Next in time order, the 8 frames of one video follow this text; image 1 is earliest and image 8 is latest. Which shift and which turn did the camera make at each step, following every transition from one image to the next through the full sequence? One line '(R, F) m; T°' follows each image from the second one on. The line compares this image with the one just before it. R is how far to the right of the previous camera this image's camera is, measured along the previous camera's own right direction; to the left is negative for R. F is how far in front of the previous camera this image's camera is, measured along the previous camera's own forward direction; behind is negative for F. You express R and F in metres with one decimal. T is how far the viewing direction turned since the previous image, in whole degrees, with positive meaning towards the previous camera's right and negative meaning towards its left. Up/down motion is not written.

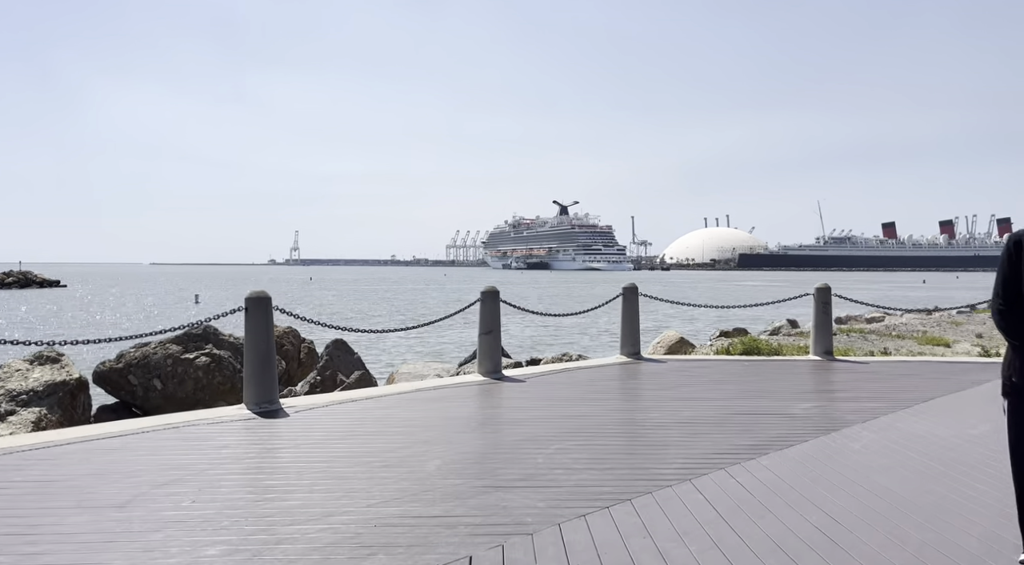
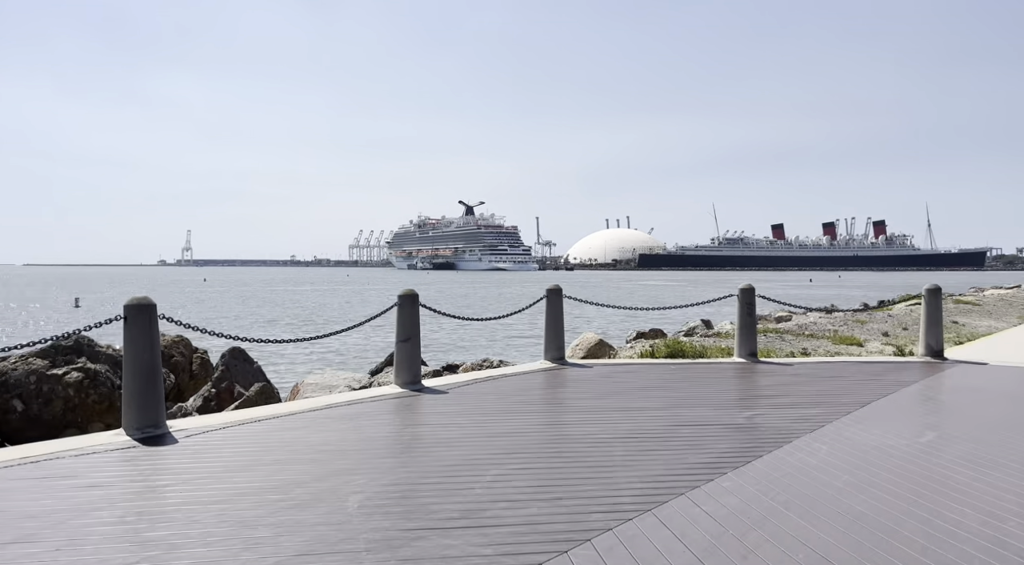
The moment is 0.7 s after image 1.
(-0.2, +0.8) m; +7°
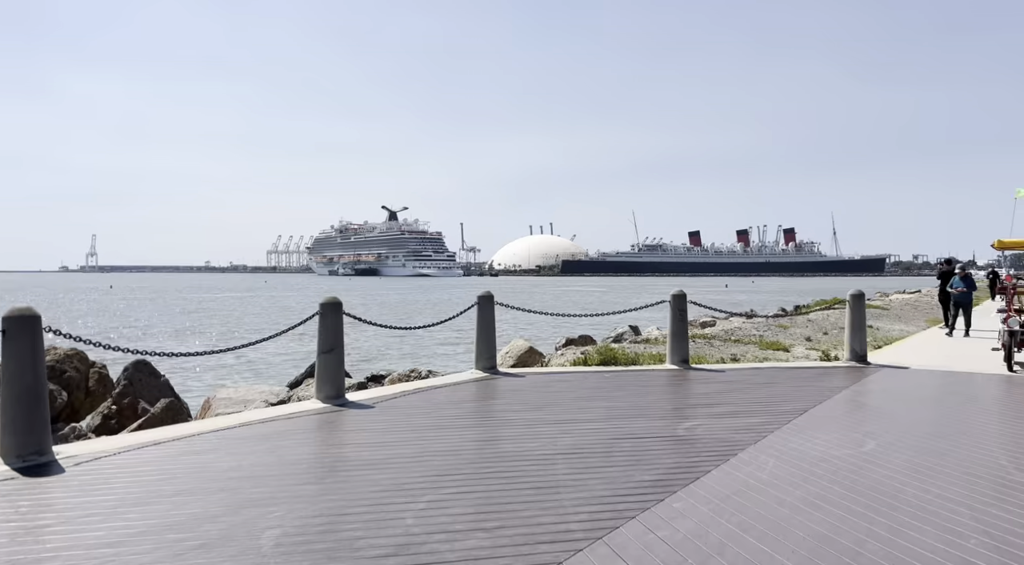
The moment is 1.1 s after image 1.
(-0.1, +0.5) m; +5°
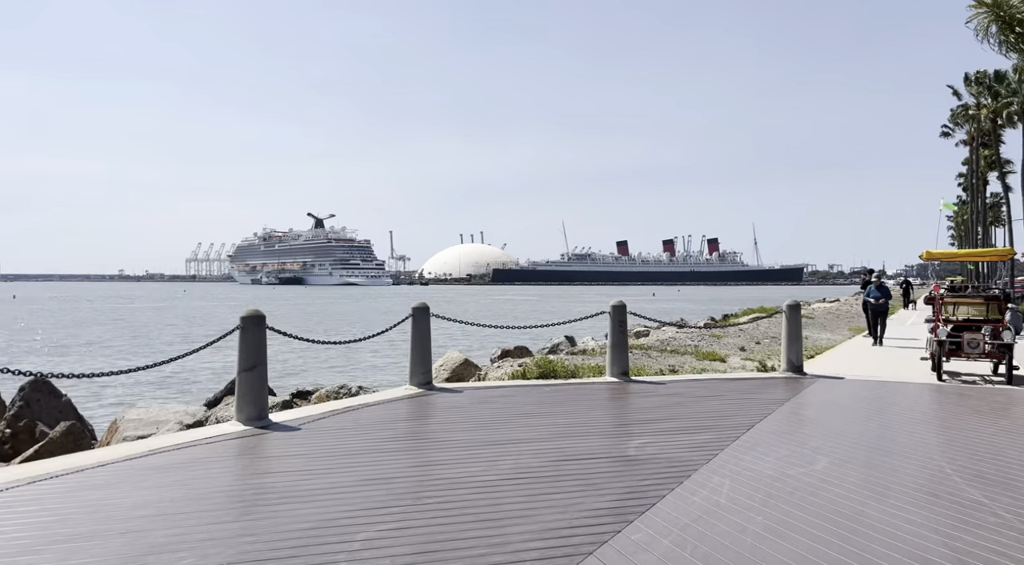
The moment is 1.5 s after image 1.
(-0.1, +0.5) m; +5°
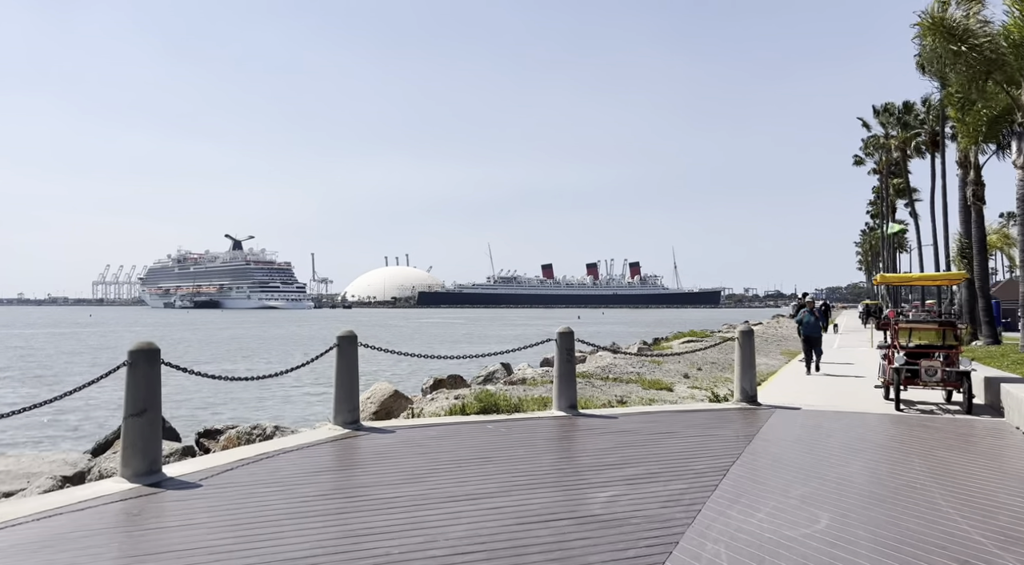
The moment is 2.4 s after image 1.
(-0.2, +1.2) m; +5°
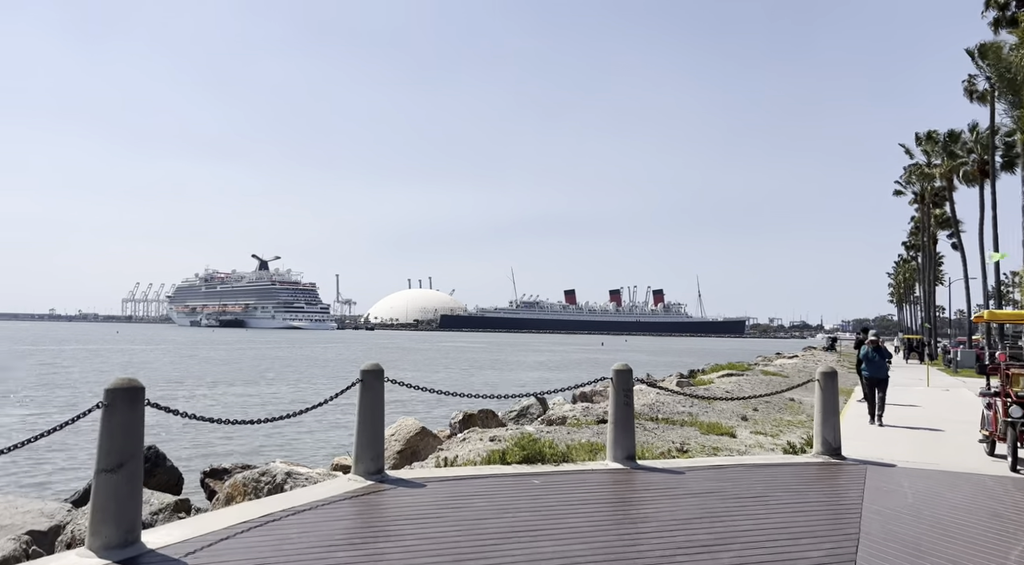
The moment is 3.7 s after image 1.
(-0.4, +1.5) m; -2°
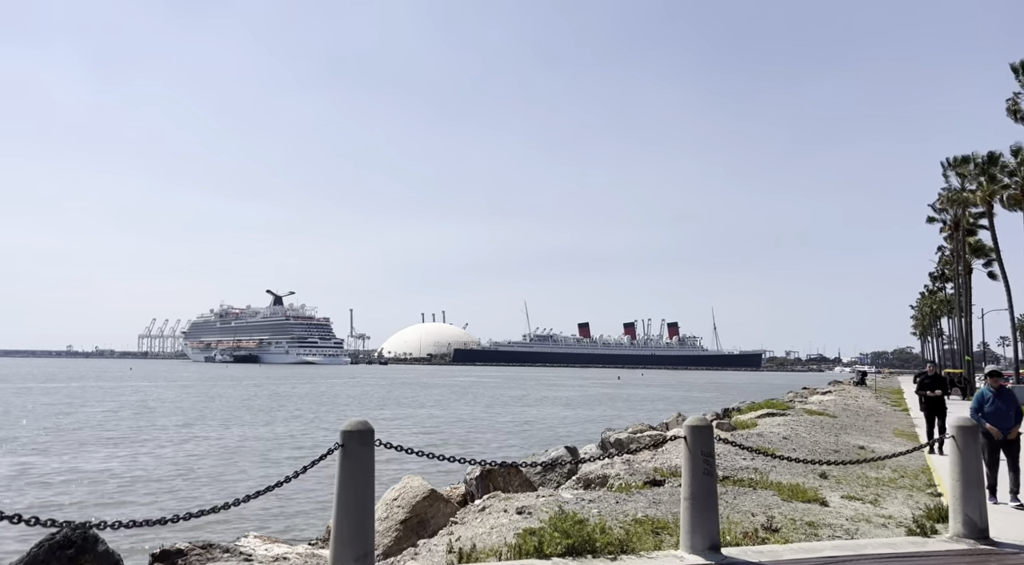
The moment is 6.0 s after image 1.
(-0.2, +2.7) m; -1°
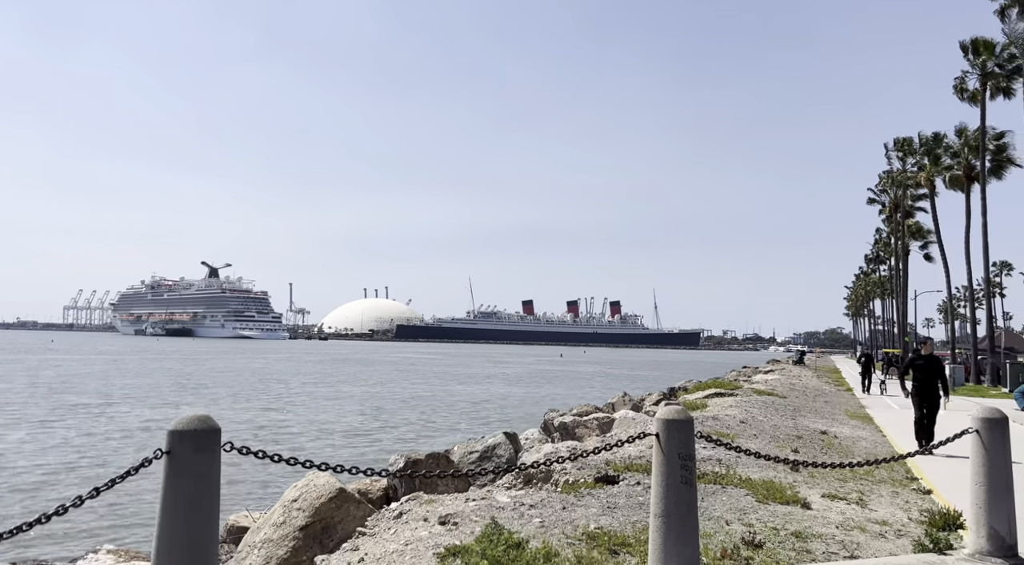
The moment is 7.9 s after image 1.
(+0.2, +2.0) m; +4°
